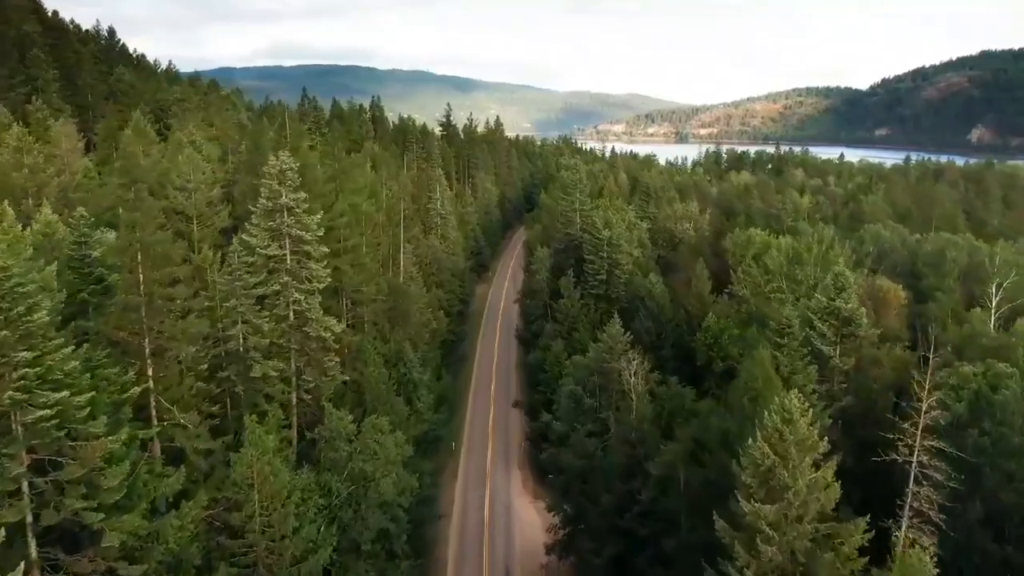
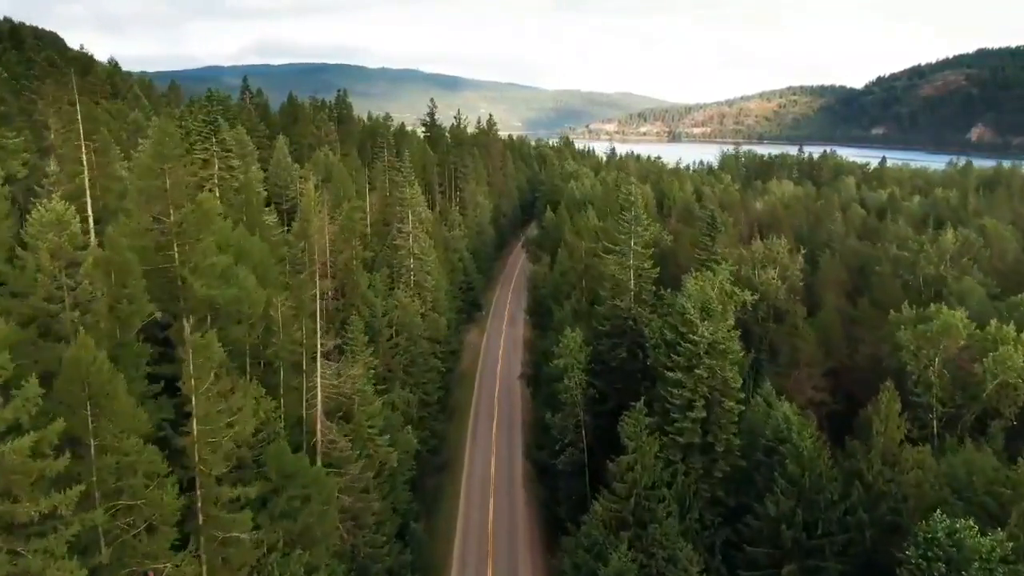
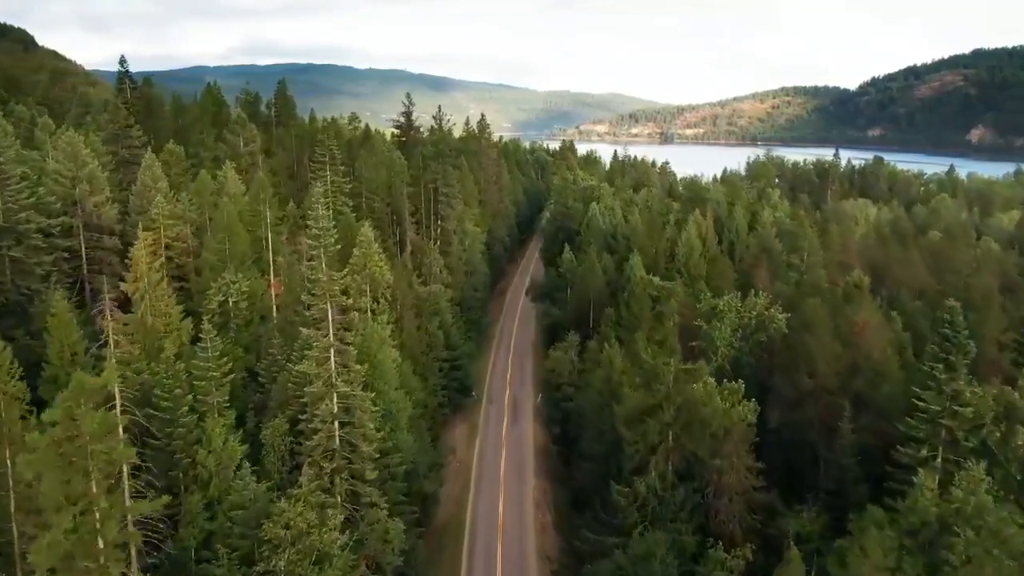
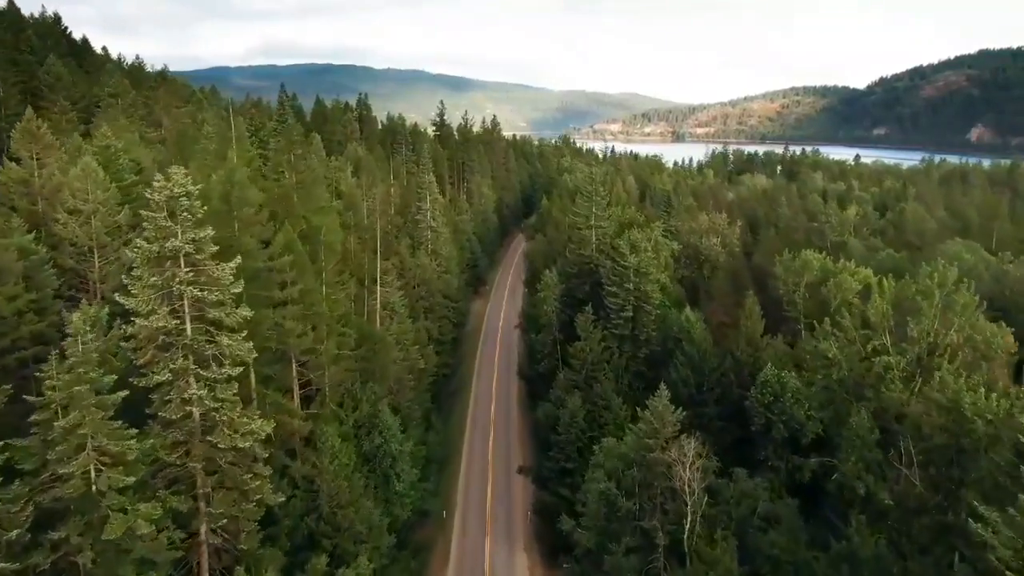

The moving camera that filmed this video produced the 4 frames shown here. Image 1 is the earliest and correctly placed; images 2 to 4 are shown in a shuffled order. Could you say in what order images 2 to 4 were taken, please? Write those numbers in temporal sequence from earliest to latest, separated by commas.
4, 2, 3
